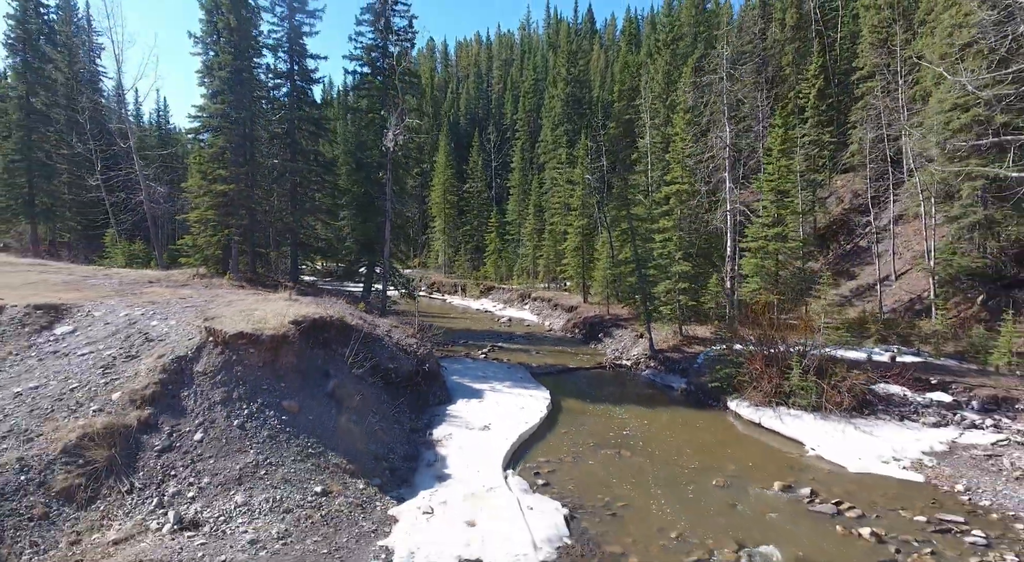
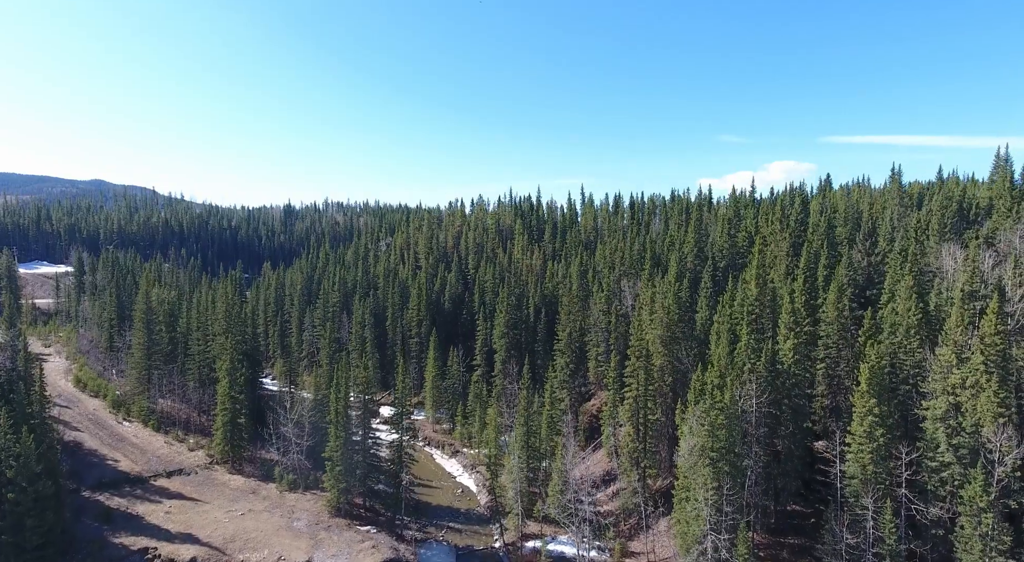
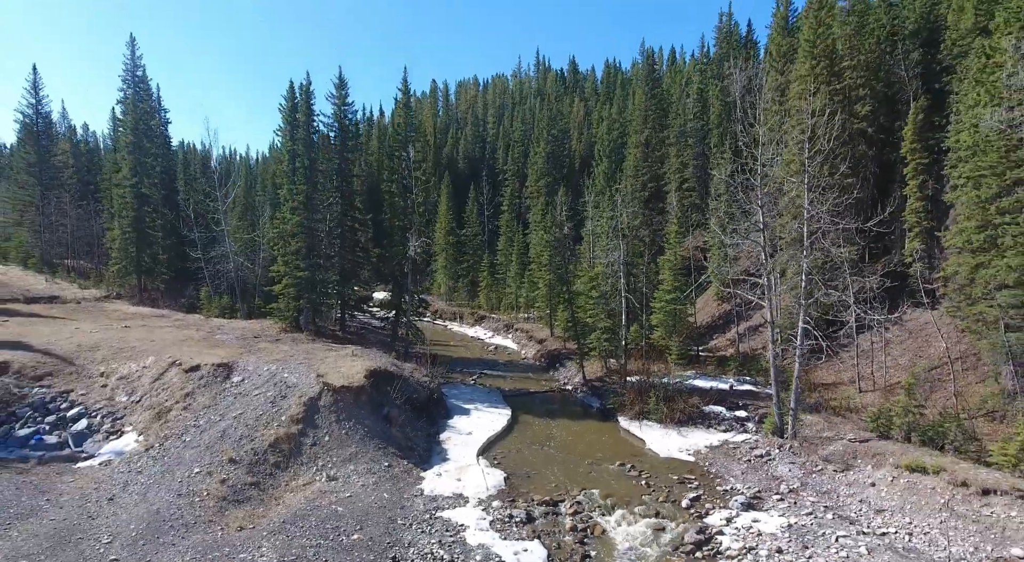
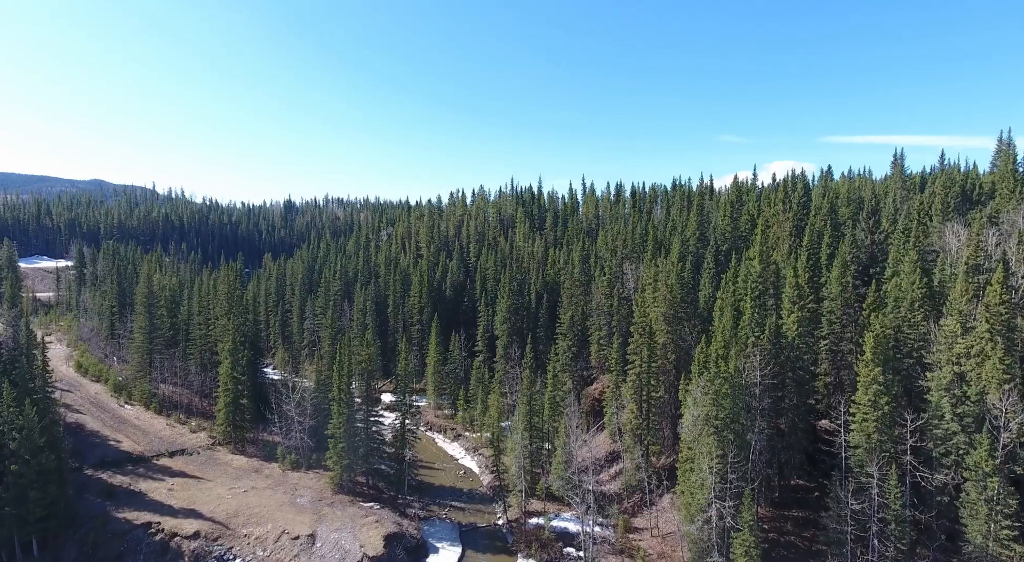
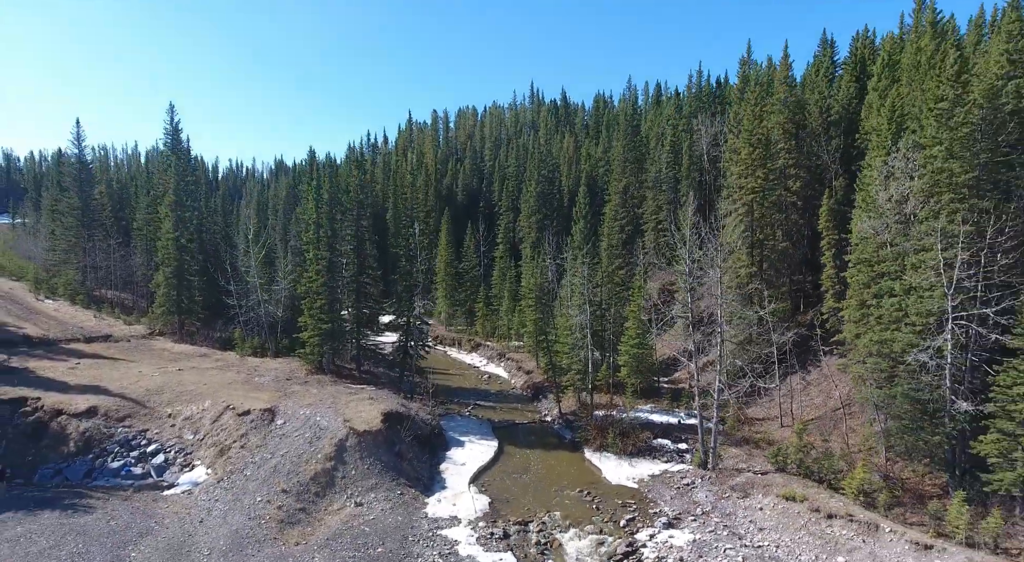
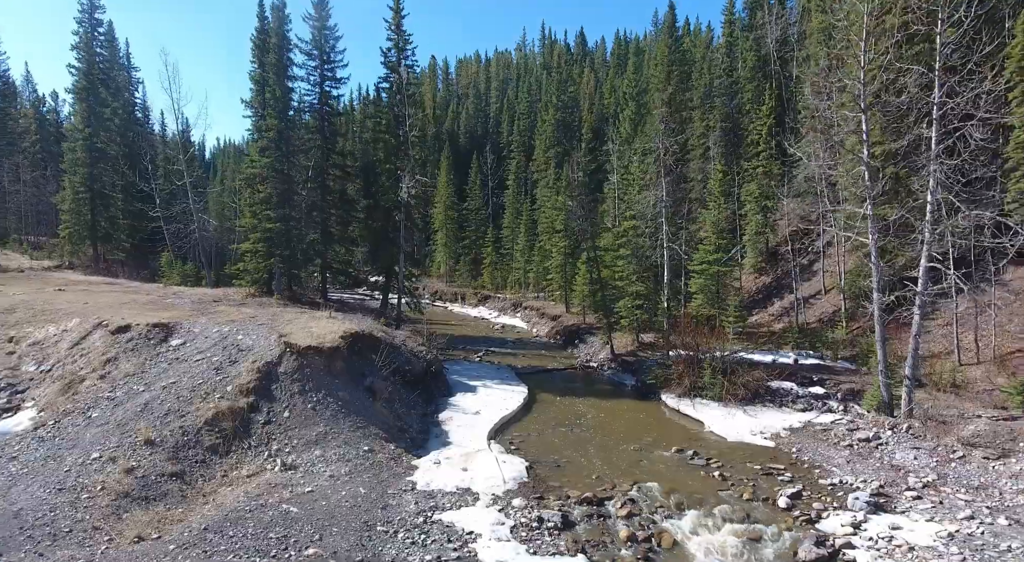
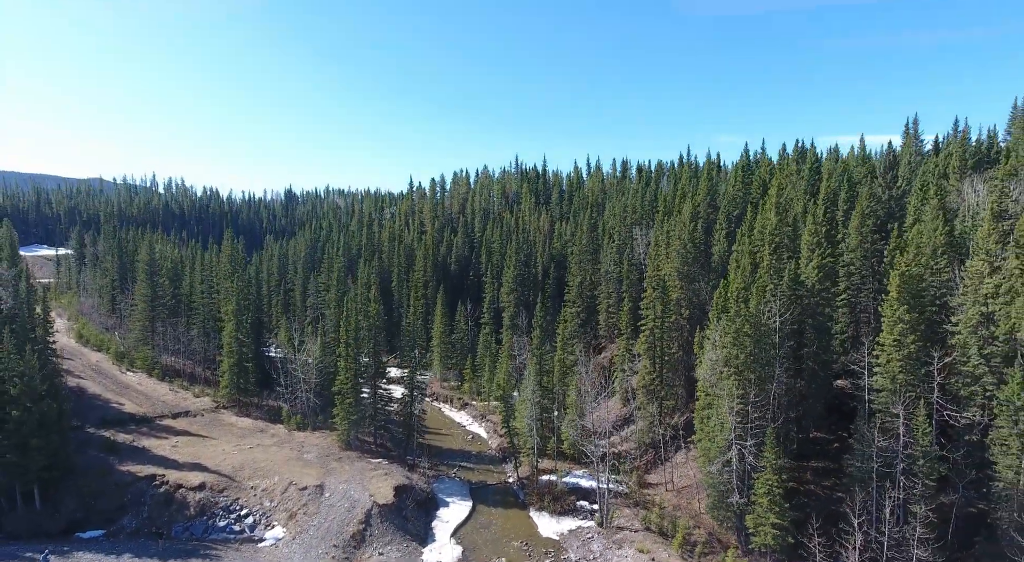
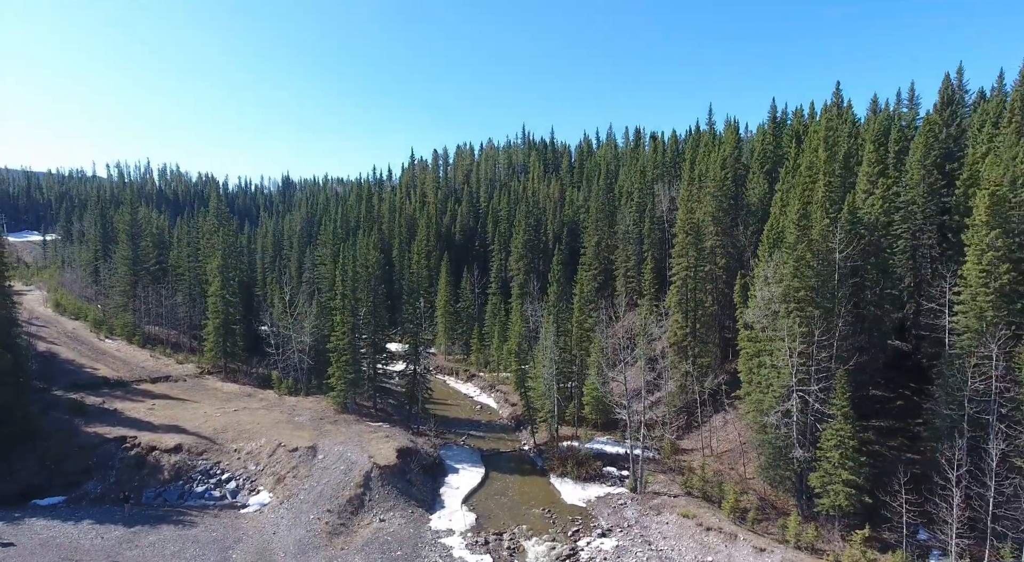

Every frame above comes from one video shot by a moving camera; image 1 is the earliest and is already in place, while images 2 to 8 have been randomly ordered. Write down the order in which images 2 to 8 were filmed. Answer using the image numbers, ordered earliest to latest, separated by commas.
6, 3, 5, 8, 7, 4, 2
